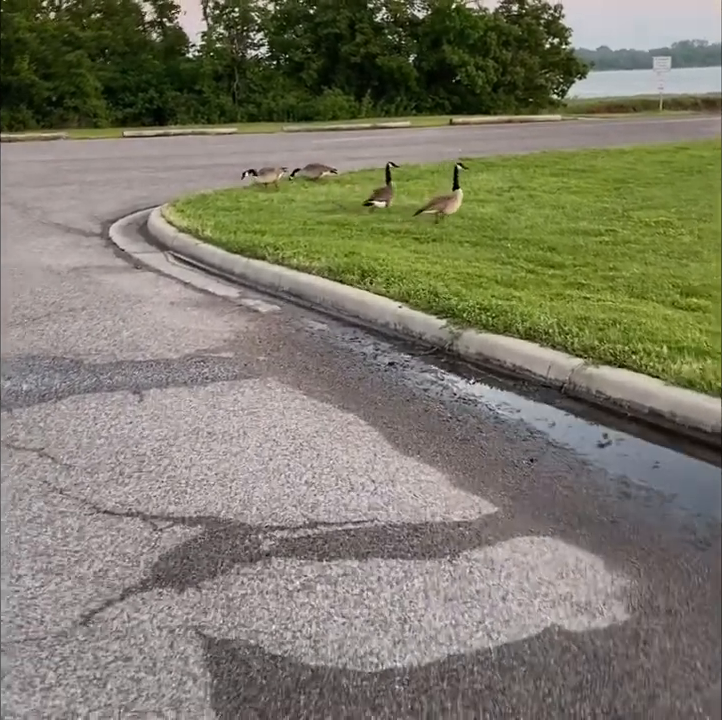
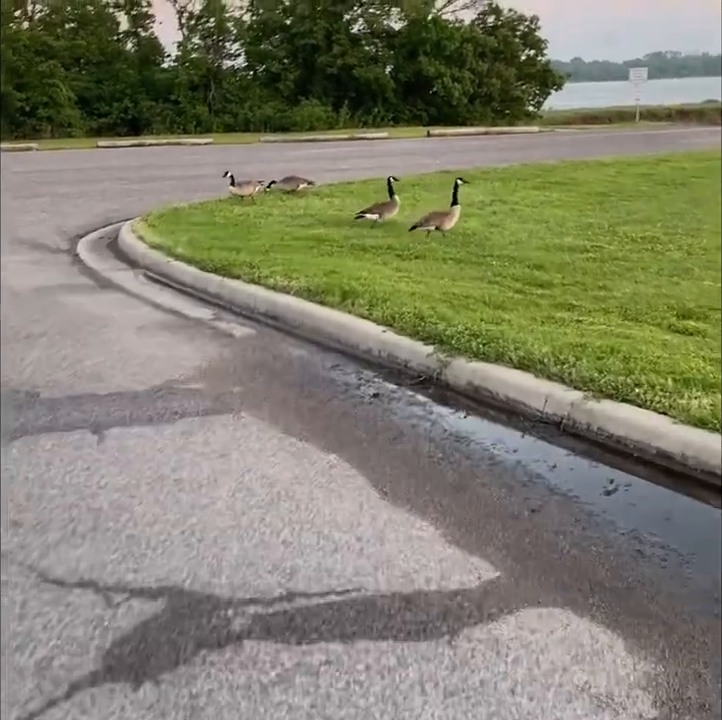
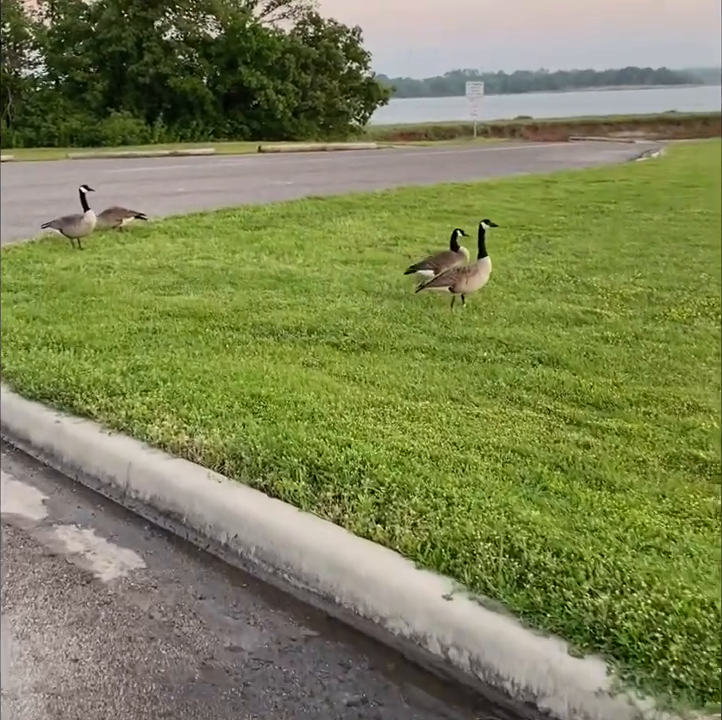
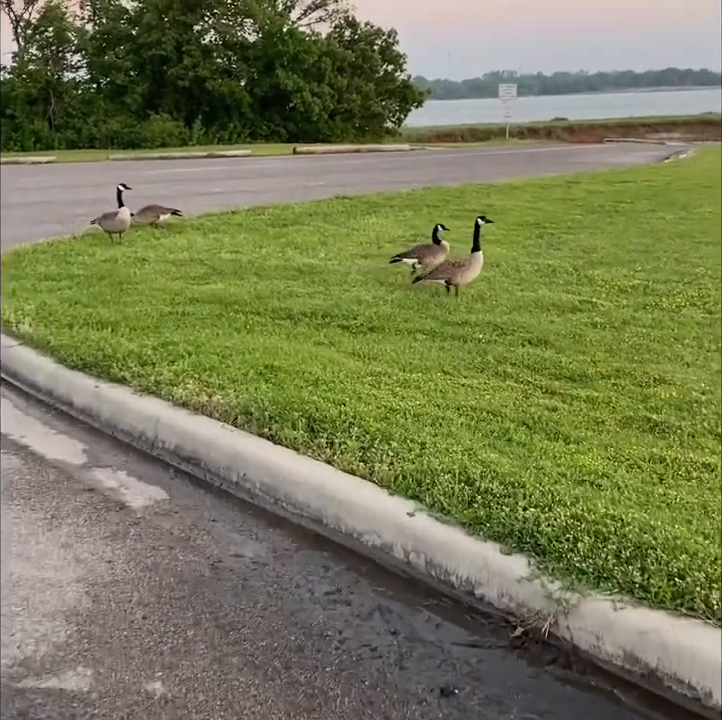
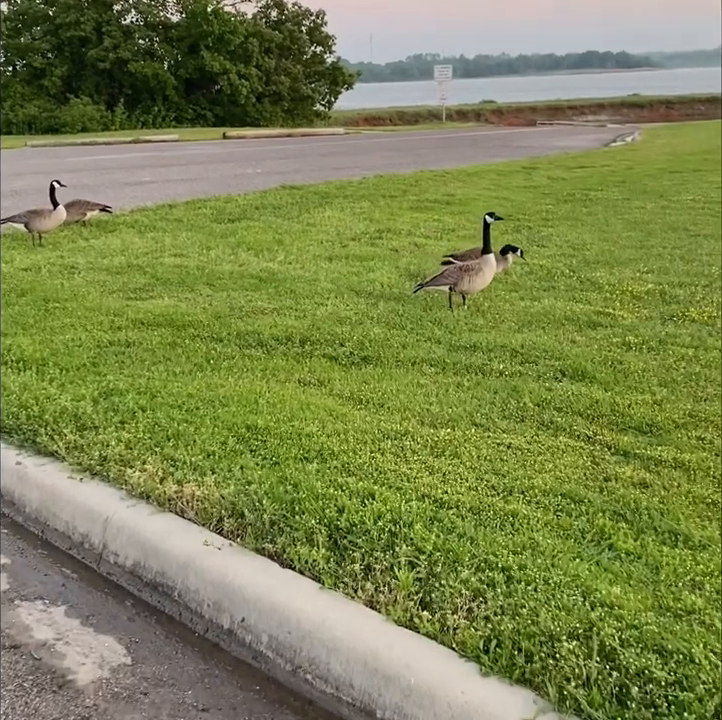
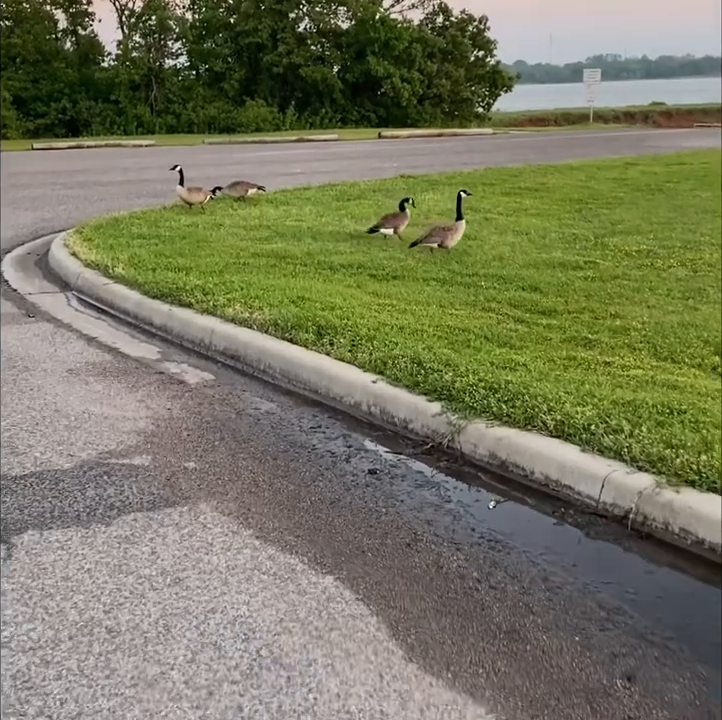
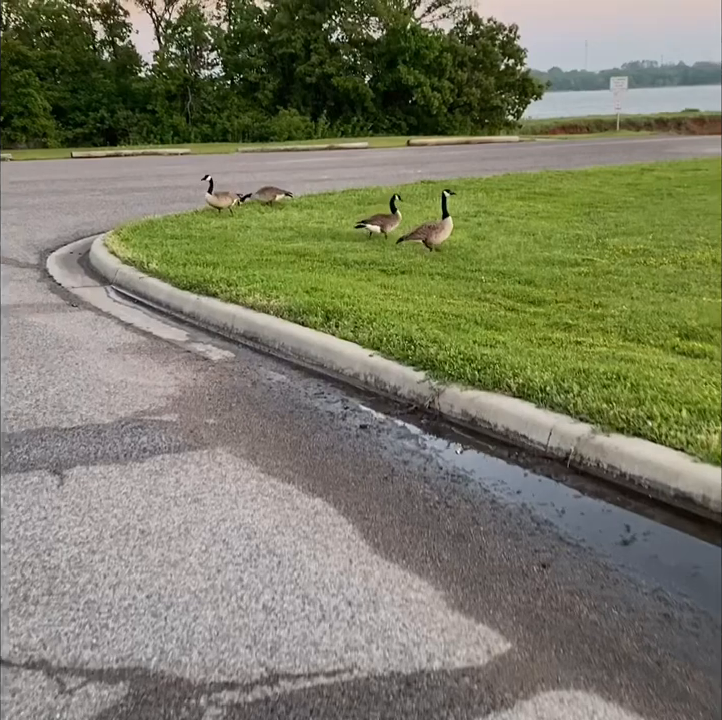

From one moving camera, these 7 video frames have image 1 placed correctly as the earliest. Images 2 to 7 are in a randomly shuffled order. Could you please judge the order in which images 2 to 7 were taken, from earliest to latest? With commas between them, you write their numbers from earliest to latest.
2, 7, 6, 4, 3, 5
